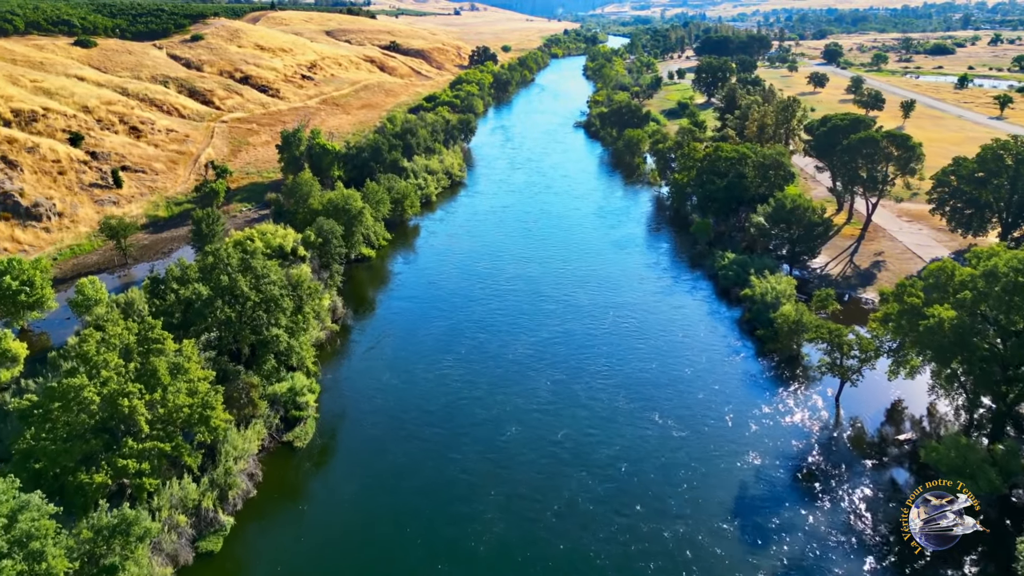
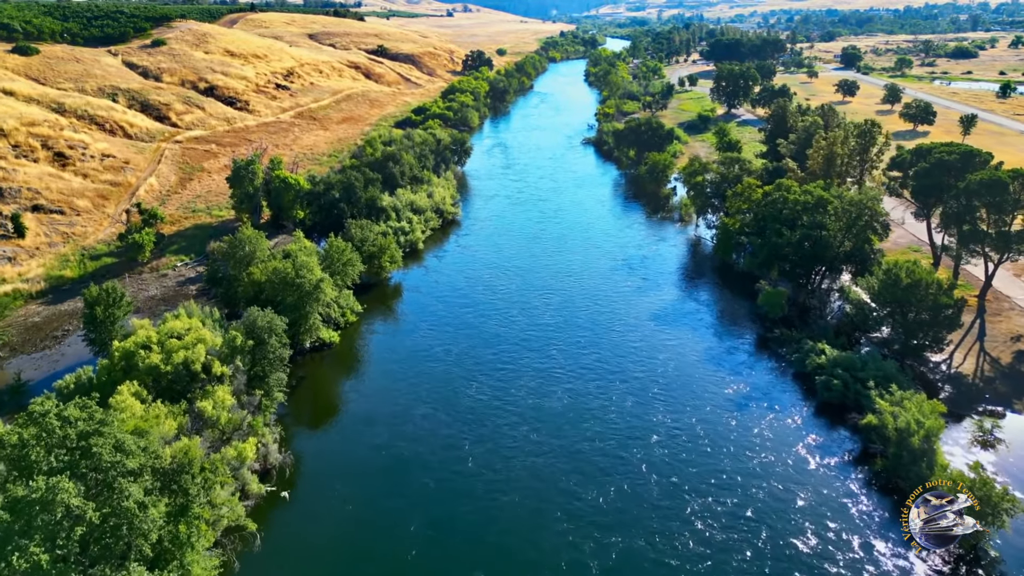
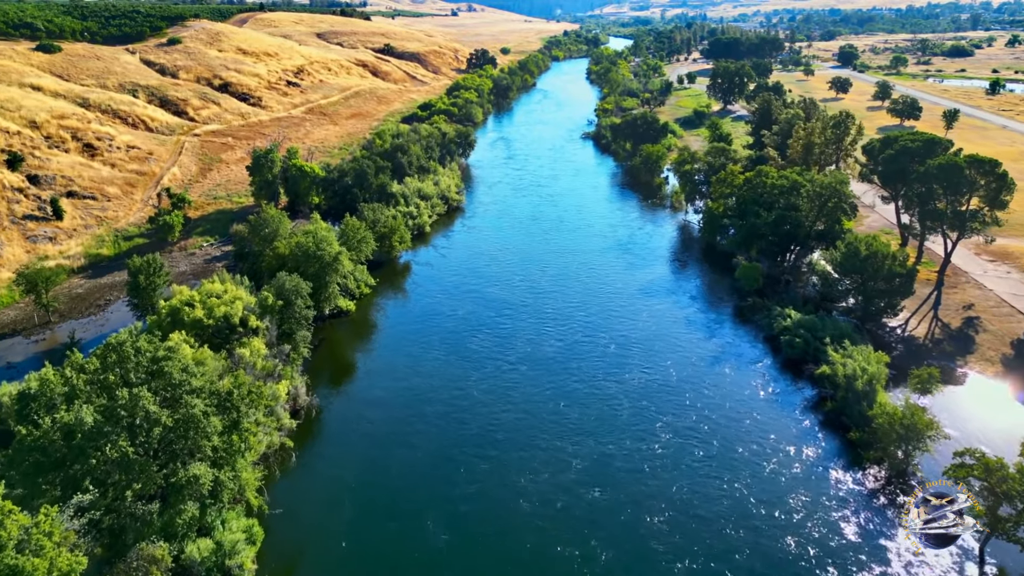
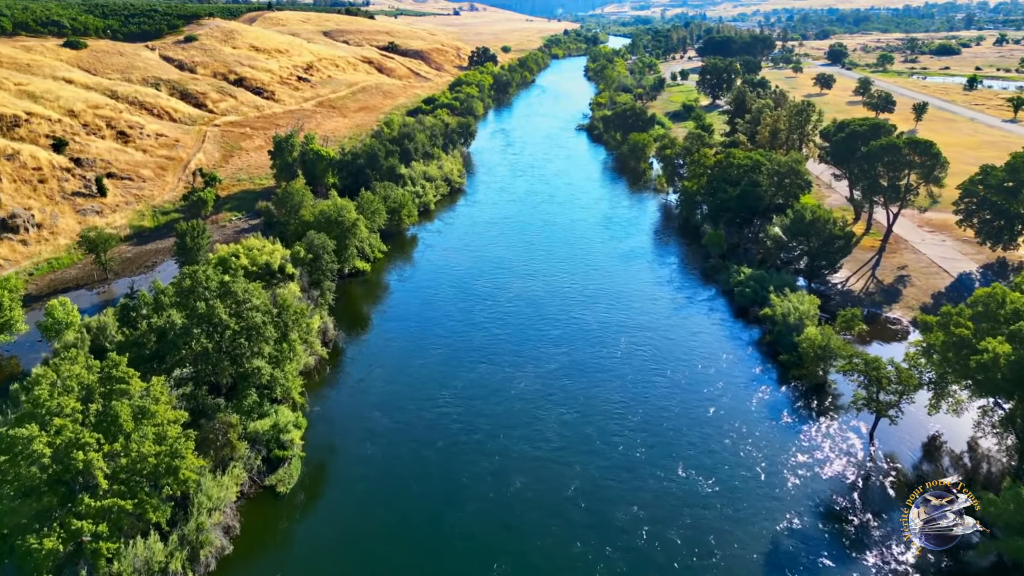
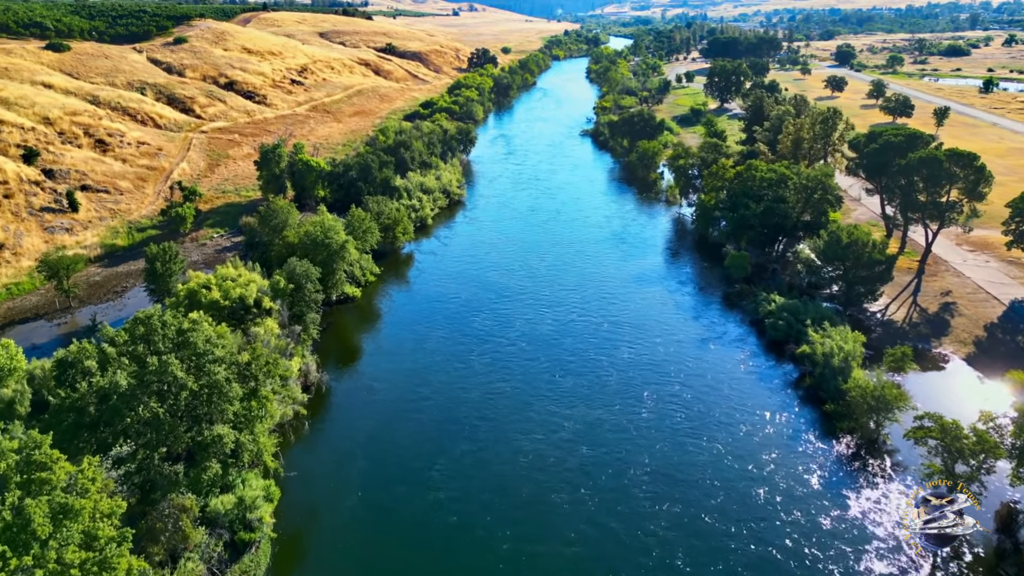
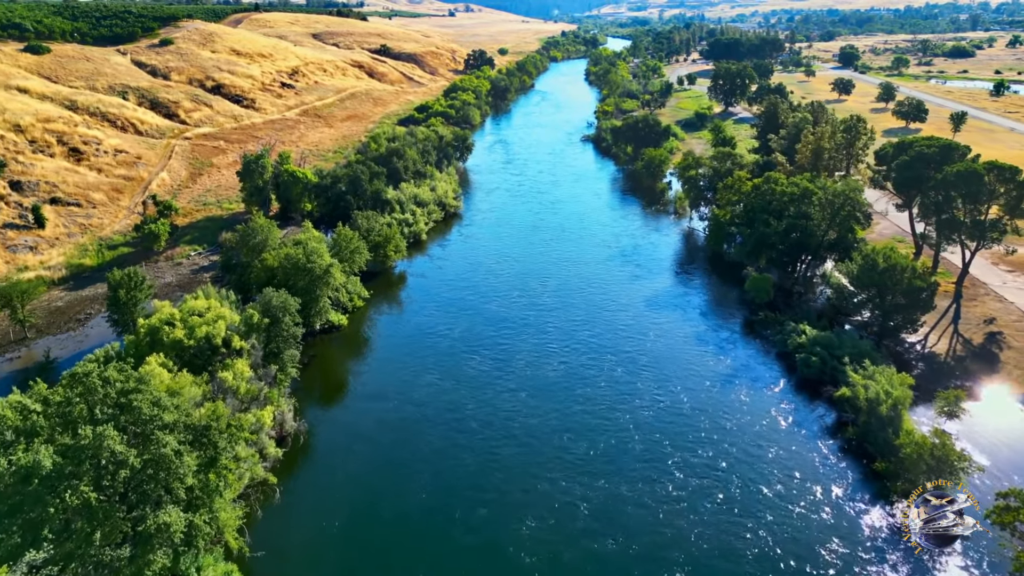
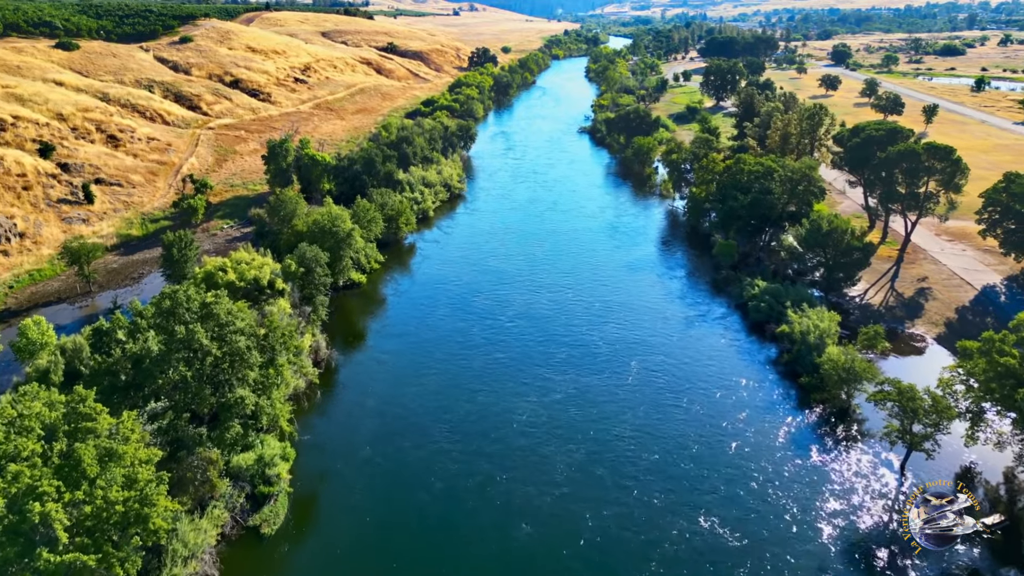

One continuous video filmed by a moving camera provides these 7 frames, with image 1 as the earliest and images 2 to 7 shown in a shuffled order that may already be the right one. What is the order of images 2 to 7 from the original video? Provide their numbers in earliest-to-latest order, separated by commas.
4, 7, 5, 3, 6, 2
